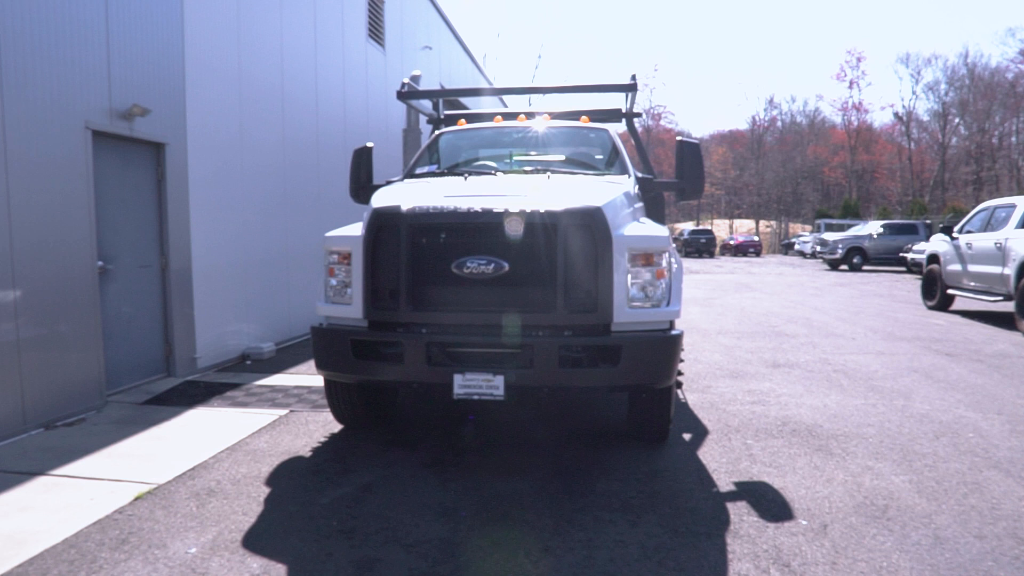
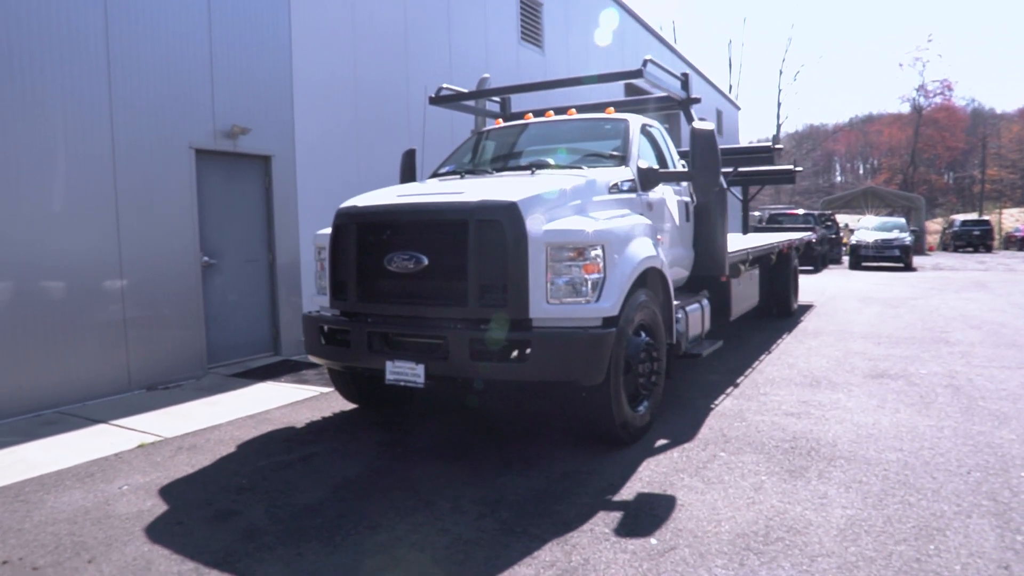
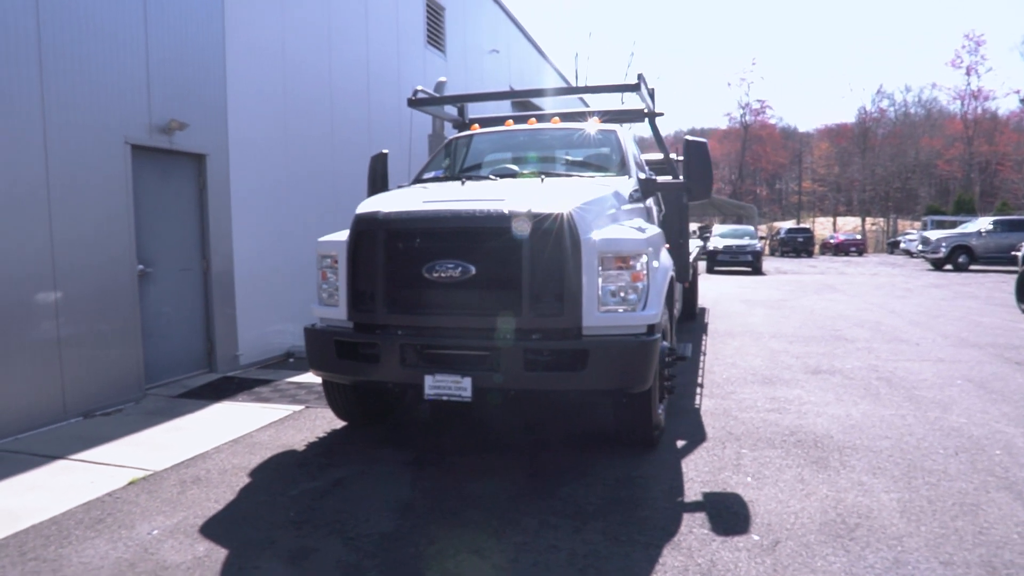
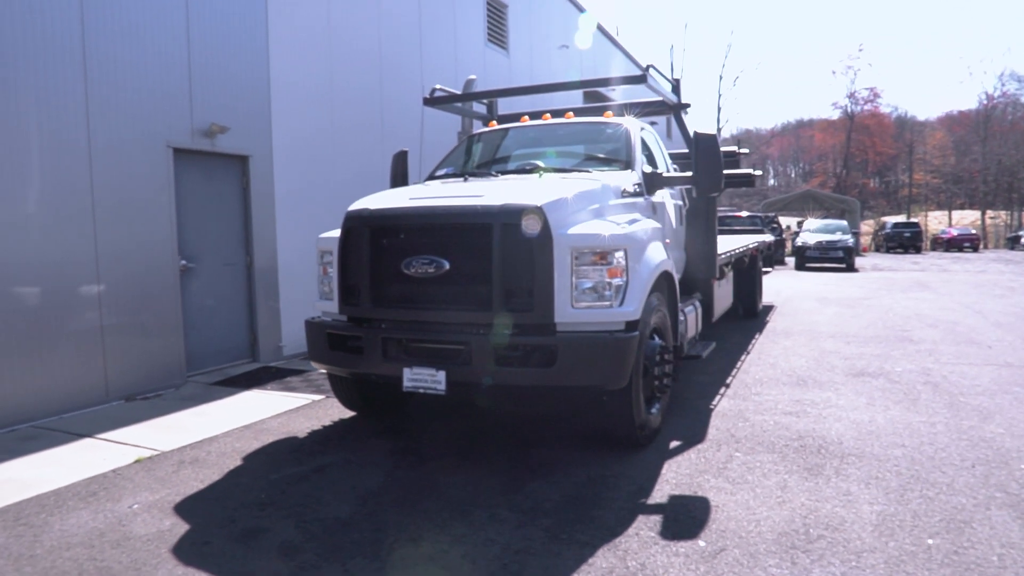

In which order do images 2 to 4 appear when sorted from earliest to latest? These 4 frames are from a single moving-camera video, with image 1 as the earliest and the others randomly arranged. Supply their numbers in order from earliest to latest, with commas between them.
3, 4, 2
